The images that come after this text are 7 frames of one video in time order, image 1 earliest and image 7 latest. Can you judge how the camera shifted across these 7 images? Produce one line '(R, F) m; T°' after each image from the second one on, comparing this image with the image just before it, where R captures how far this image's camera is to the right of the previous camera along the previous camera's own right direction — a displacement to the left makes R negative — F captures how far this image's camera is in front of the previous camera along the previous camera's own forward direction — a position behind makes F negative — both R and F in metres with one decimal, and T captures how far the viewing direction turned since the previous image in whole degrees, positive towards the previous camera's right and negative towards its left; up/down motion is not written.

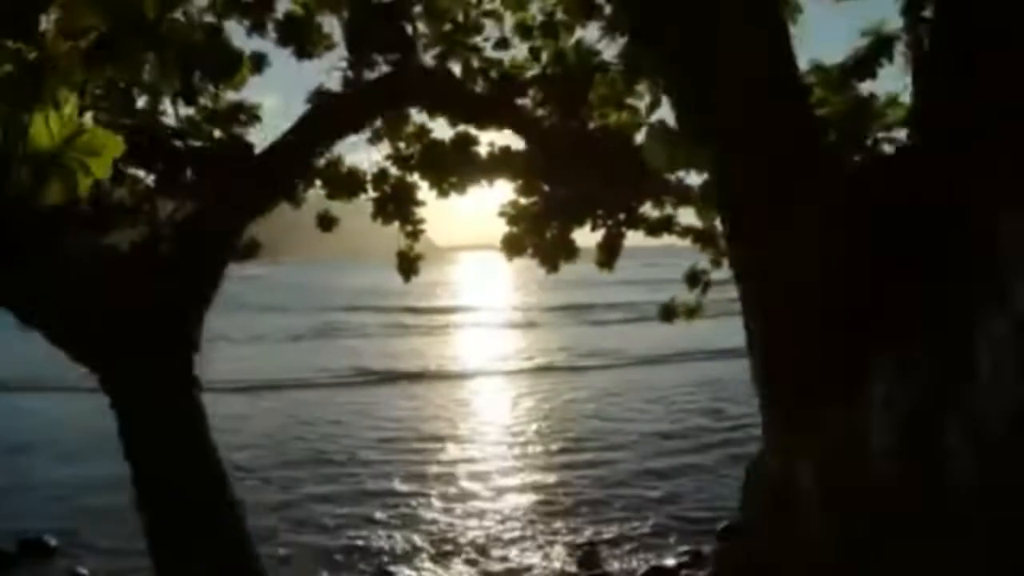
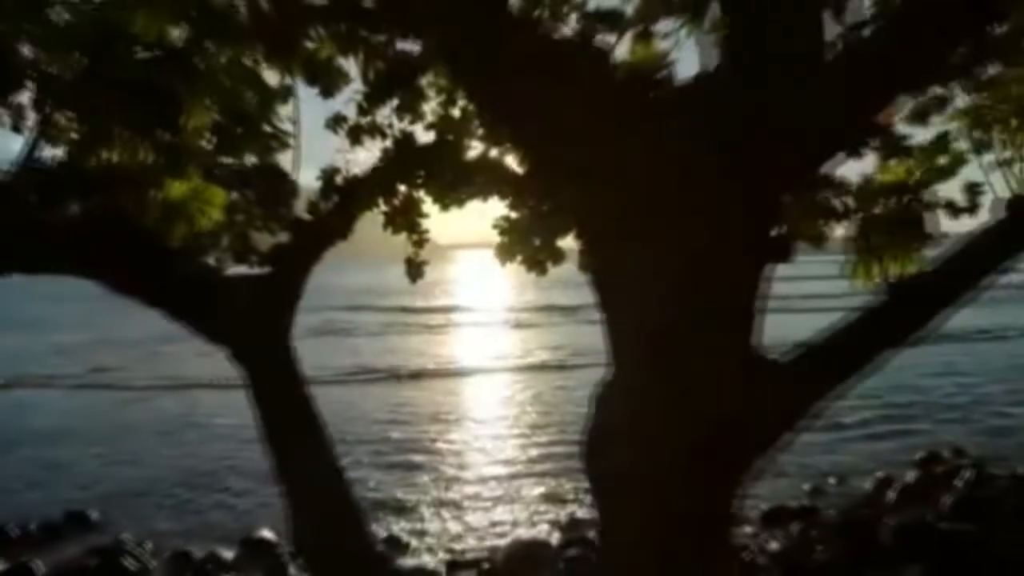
(+1.0, -1.5) m; -3°
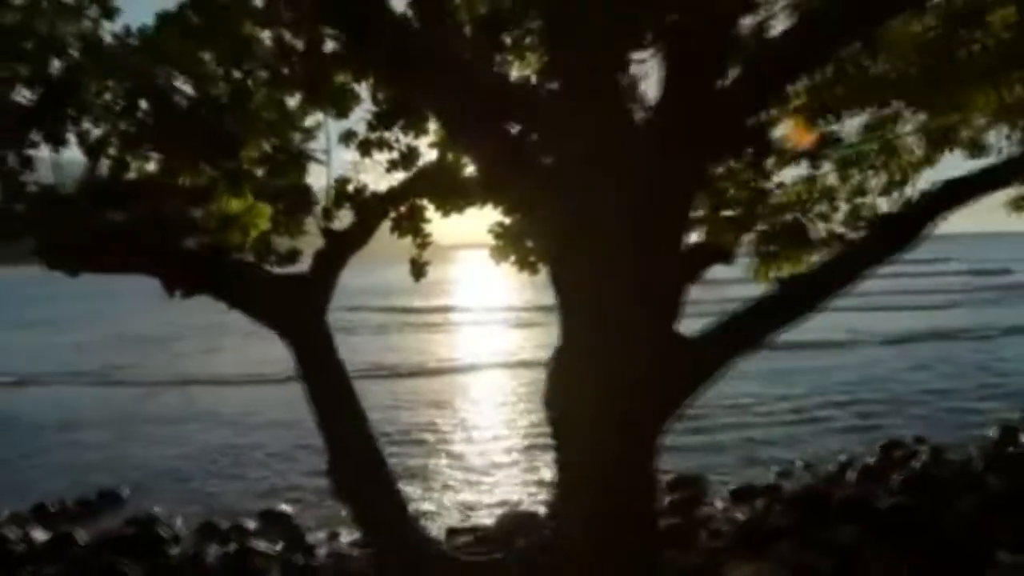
(+0.1, -1.3) m; 0°
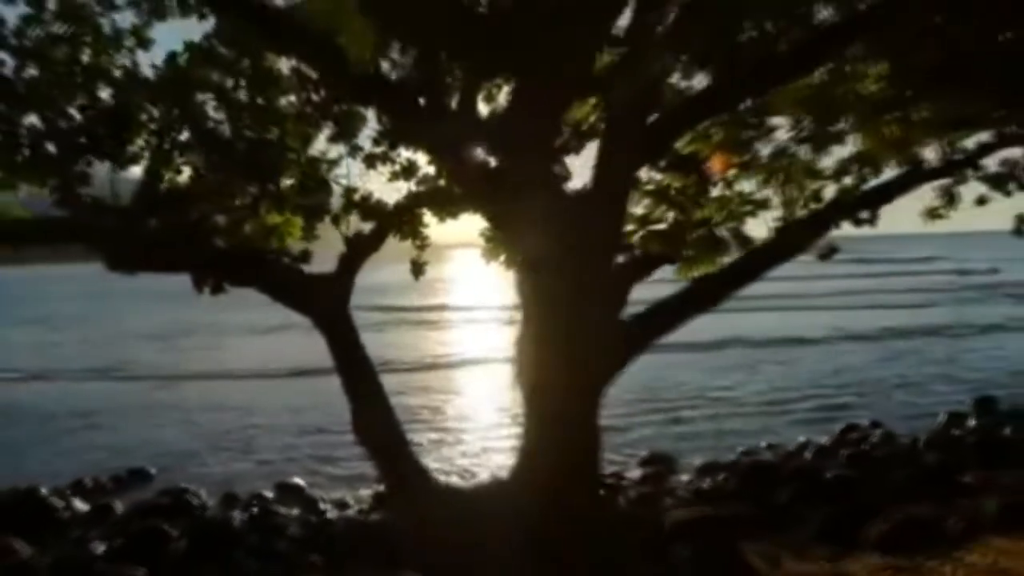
(+0.1, -1.7) m; 0°
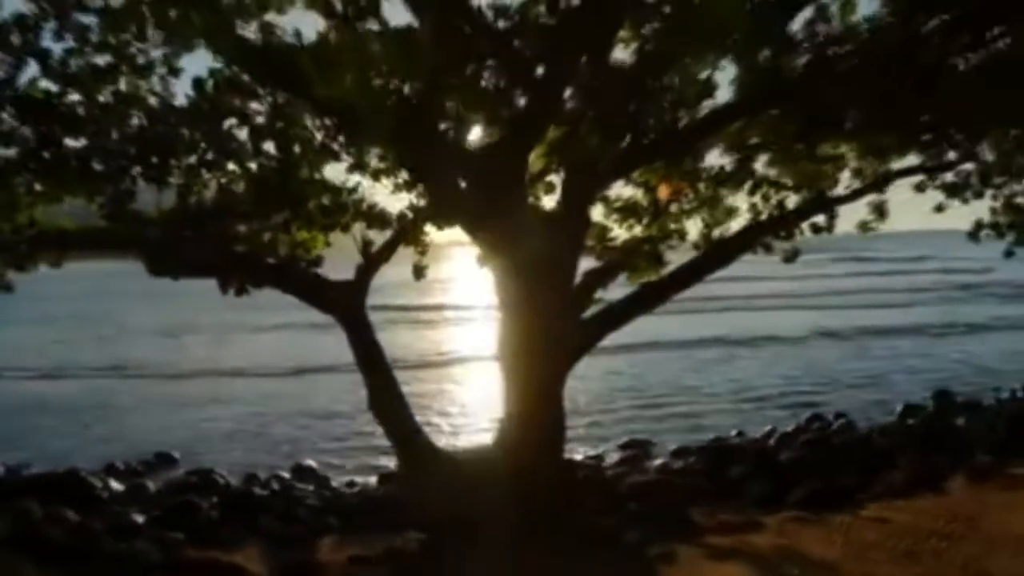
(+0.1, -1.7) m; 0°
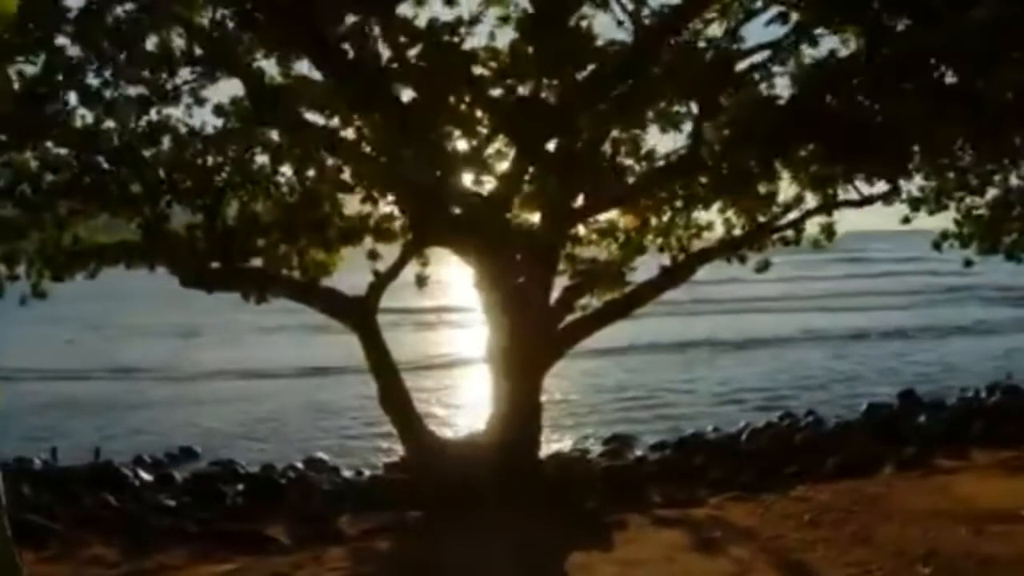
(+0.2, -1.7) m; 0°
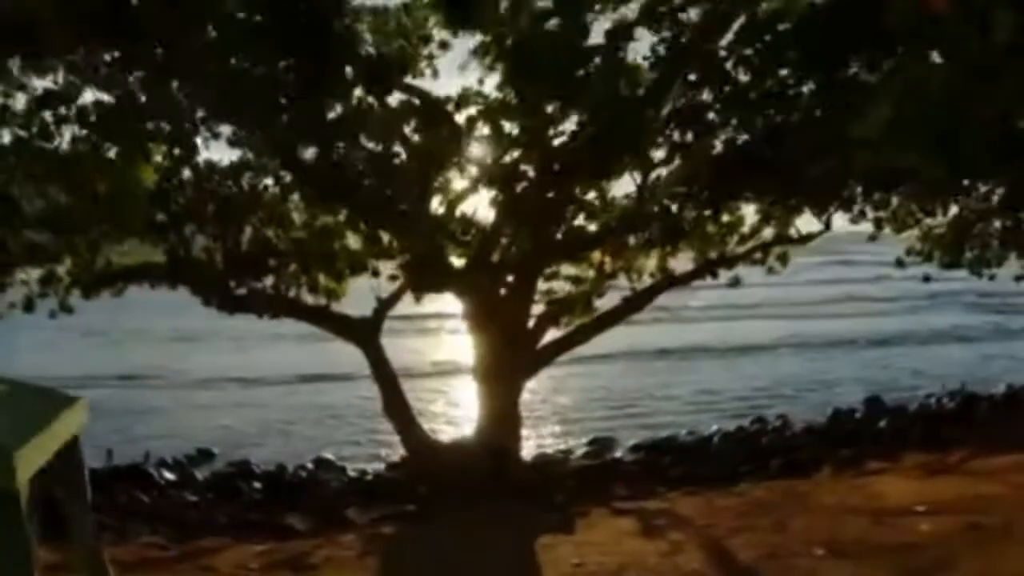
(+0.2, -1.8) m; 0°
